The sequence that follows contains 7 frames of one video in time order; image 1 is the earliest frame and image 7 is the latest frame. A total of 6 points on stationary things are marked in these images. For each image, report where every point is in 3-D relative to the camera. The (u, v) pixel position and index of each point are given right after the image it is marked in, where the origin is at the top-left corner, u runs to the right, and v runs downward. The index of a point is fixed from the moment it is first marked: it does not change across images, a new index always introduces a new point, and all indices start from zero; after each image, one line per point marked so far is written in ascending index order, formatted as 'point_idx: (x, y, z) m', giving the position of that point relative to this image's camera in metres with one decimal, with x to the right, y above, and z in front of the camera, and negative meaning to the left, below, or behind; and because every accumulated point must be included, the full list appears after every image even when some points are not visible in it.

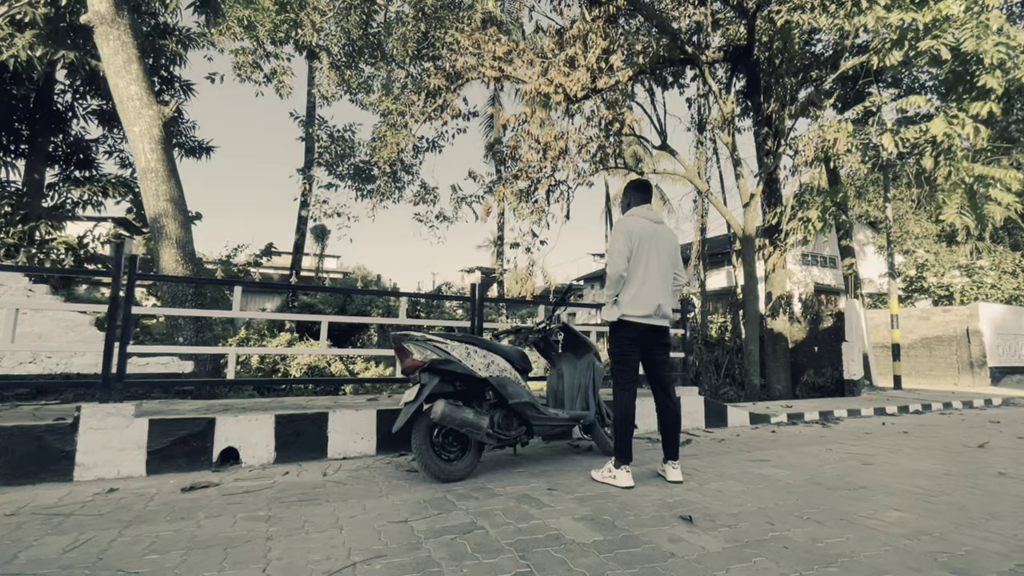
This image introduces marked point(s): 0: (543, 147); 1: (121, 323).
0: (+0.8, +3.0, +10.4) m
1: (-3.1, -0.3, +3.8) m
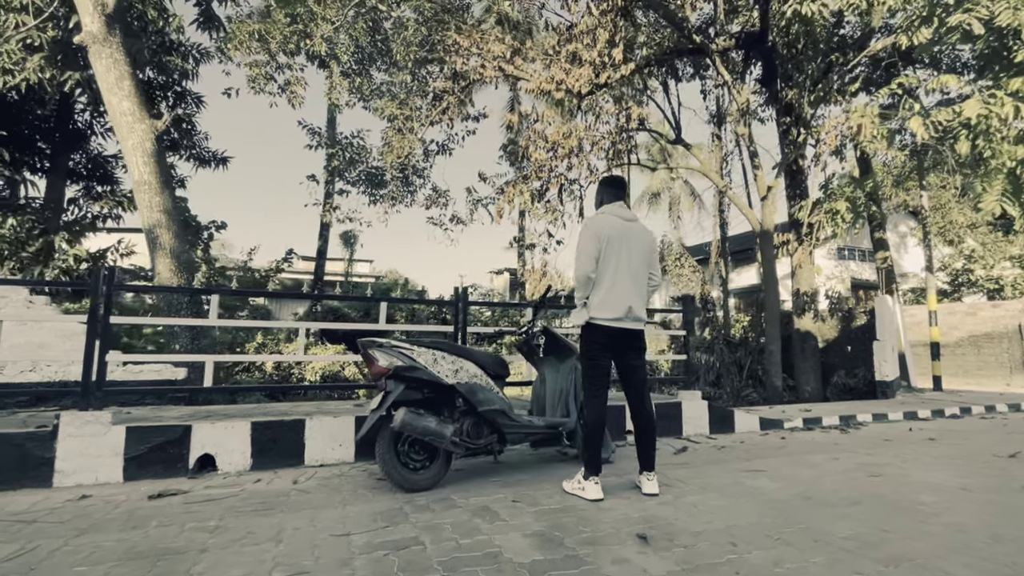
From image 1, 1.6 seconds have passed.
0: (+1.0, +3.0, +10.2) m
1: (-3.3, -0.4, +3.9) m
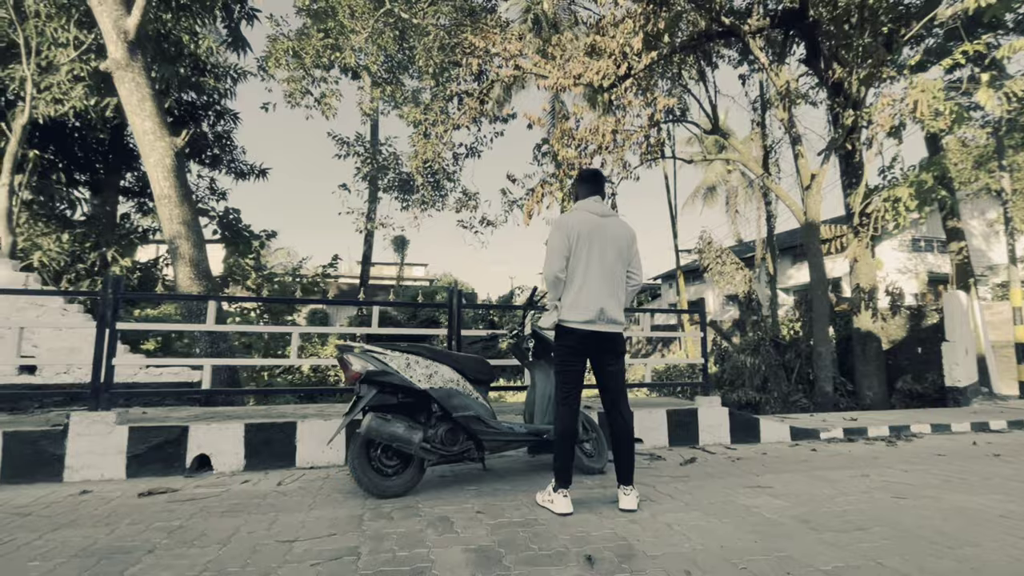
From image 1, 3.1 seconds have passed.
0: (+1.5, +3.0, +9.9) m
1: (-3.5, -0.4, +4.2) m
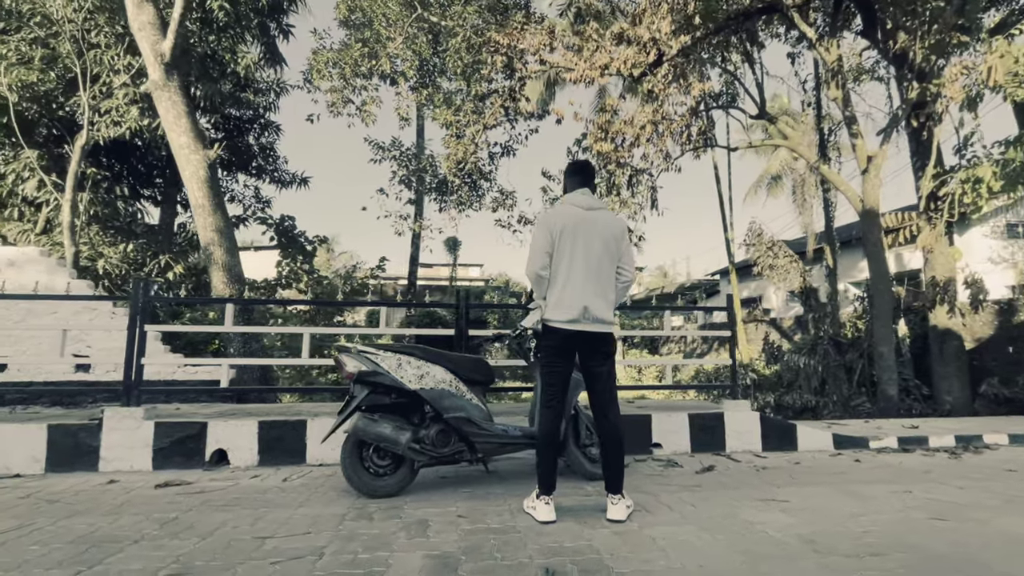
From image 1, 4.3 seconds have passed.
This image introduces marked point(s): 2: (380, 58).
0: (+2.1, +3.0, +9.6) m
1: (-3.5, -0.5, +4.5) m
2: (-3.1, +5.4, +11.4) m
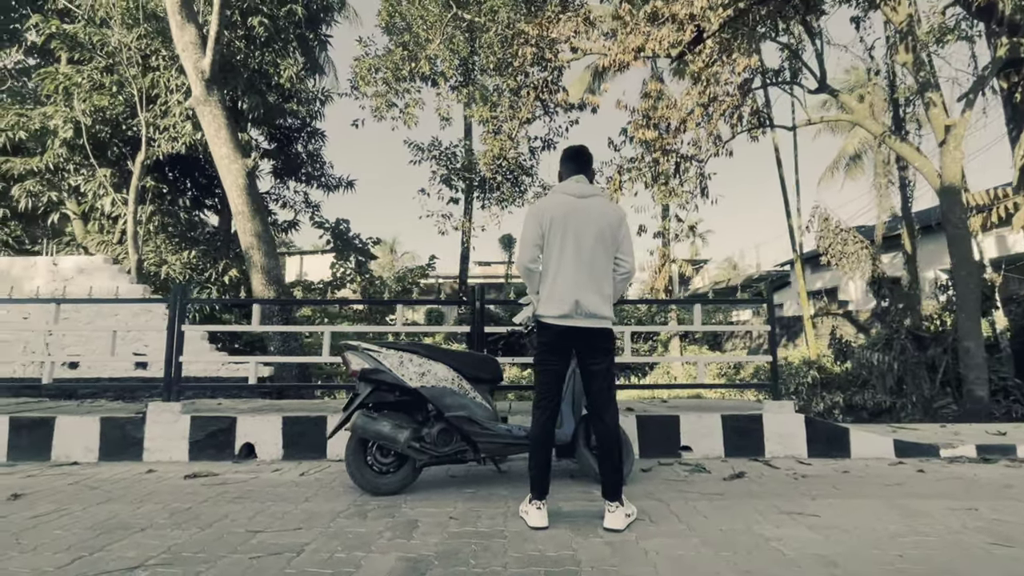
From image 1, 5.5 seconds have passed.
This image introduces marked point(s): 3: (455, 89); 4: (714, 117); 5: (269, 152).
0: (+2.7, +3.1, +9.1) m
1: (-3.3, -0.5, +4.8) m
2: (-2.2, +5.4, +11.5) m
3: (-1.4, +5.0, +12.2) m
4: (+3.6, +3.2, +8.9) m
5: (-4.9, +2.8, +9.8) m
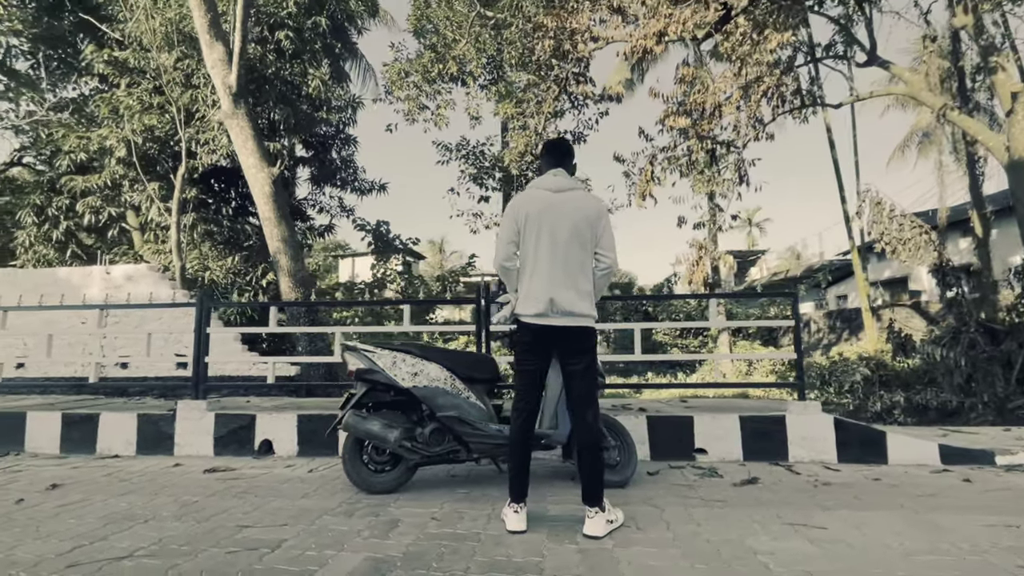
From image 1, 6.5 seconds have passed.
0: (+3.2, +3.3, +8.7) m
1: (-3.3, -0.6, +5.1) m
2: (-1.6, +5.5, +11.6) m
3: (-0.7, +5.1, +12.2) m
4: (+4.0, +3.3, +8.4) m
5: (-4.4, +2.7, +10.2) m
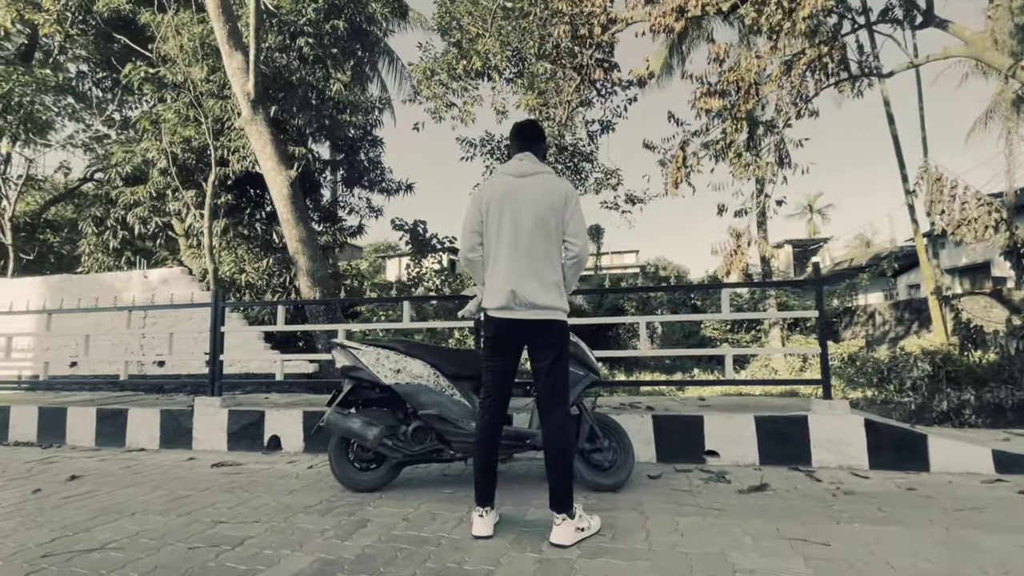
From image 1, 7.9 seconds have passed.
0: (+3.5, +3.4, +8.2) m
1: (-3.2, -0.6, +5.3) m
2: (-1.0, +5.5, +11.6) m
3: (-0.1, +5.2, +12.0) m
4: (+4.3, +3.5, +7.8) m
5: (-3.8, +2.7, +10.5) m
